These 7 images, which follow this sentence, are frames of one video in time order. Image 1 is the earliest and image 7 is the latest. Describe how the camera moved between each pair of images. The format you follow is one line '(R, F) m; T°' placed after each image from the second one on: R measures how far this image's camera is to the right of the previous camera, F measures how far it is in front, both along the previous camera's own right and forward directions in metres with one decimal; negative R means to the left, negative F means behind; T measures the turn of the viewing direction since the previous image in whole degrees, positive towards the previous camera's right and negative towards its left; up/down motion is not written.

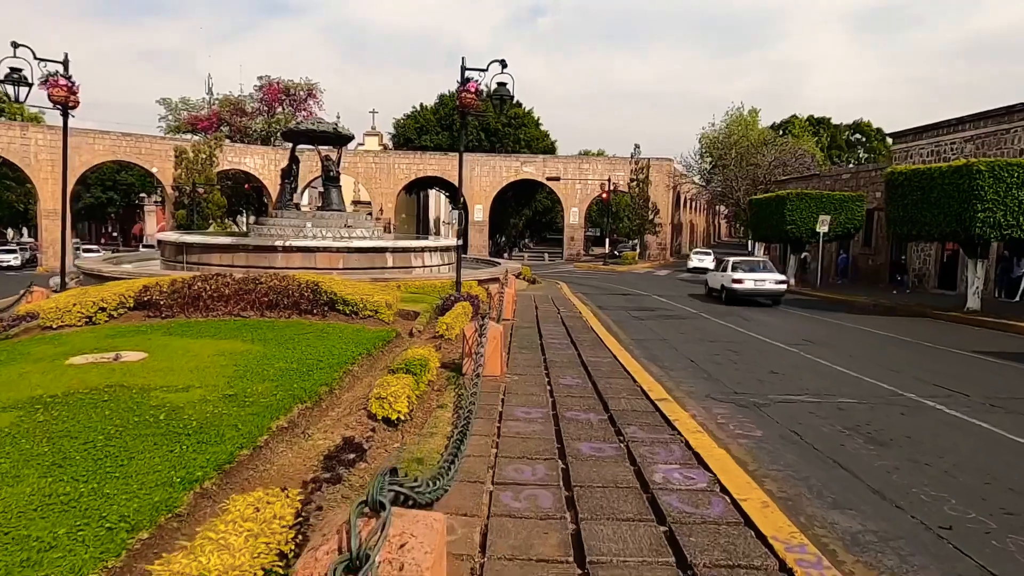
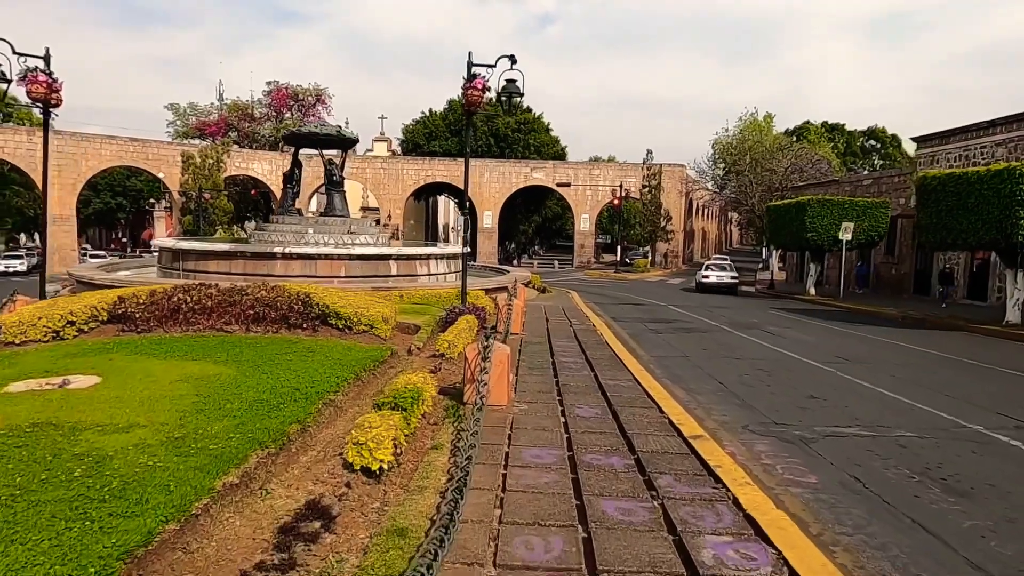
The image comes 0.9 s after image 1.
(0.0, +0.9) m; -1°
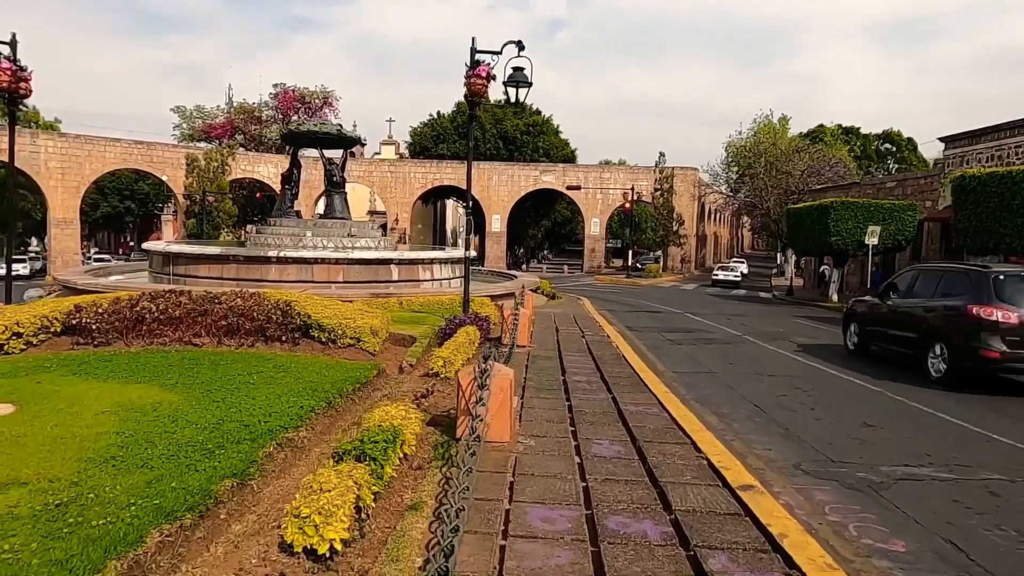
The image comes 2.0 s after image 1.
(0.0, +1.1) m; -1°
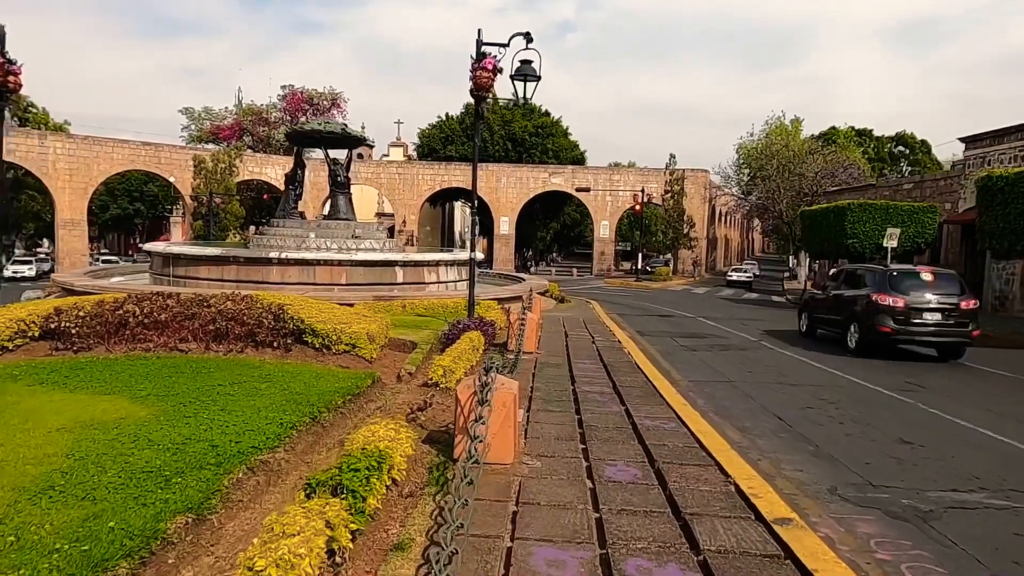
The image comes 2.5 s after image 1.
(0.0, +0.5) m; -1°
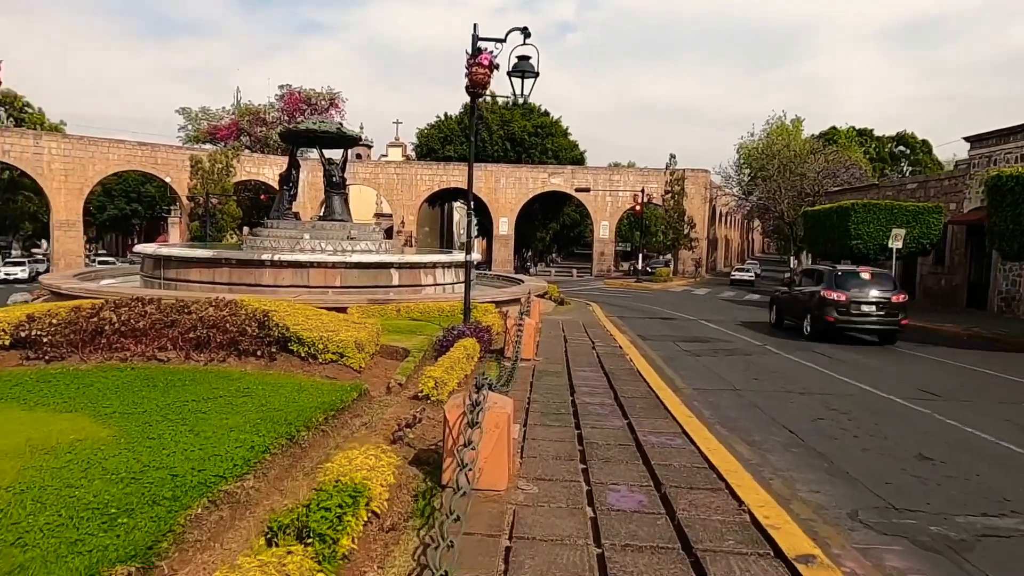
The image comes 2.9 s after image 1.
(0.0, +0.4) m; 0°
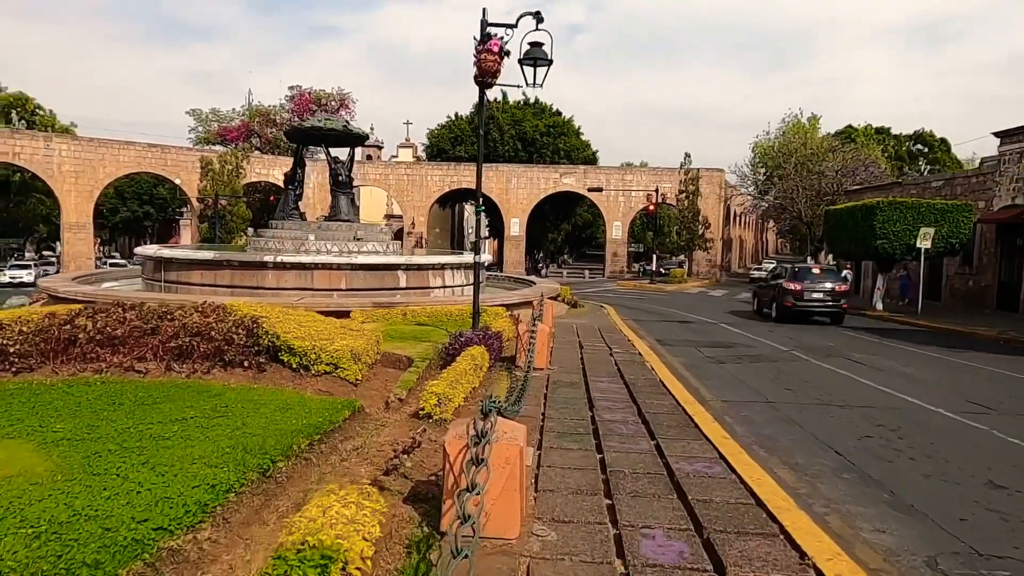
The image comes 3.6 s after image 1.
(0.0, +0.7) m; -1°
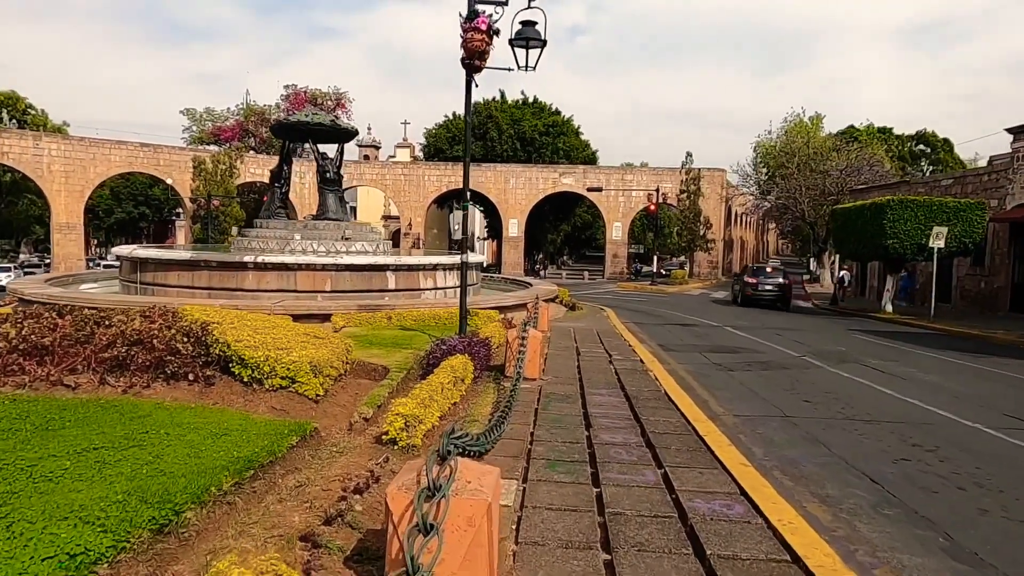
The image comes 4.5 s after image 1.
(+0.1, +0.9) m; 0°
